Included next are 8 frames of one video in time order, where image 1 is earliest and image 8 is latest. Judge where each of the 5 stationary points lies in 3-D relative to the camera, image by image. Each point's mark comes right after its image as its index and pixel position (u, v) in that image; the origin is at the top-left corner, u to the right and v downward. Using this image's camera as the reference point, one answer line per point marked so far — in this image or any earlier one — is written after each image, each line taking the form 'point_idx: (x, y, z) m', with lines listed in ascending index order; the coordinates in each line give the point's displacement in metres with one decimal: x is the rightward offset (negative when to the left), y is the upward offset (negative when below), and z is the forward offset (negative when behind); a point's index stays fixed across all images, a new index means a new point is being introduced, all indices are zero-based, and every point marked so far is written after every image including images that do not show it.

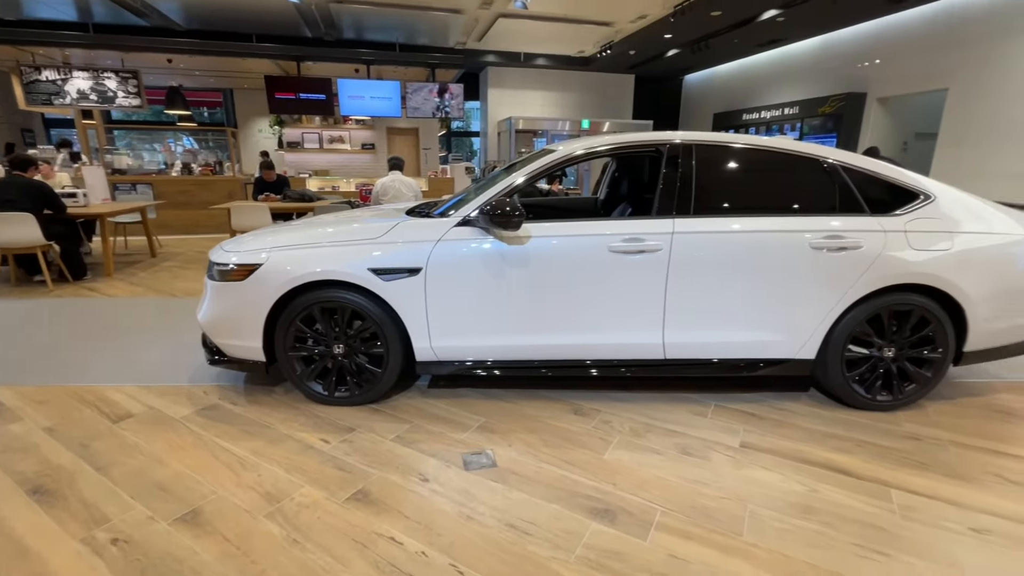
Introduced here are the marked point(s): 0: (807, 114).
0: (+6.3, +3.7, +10.2) m
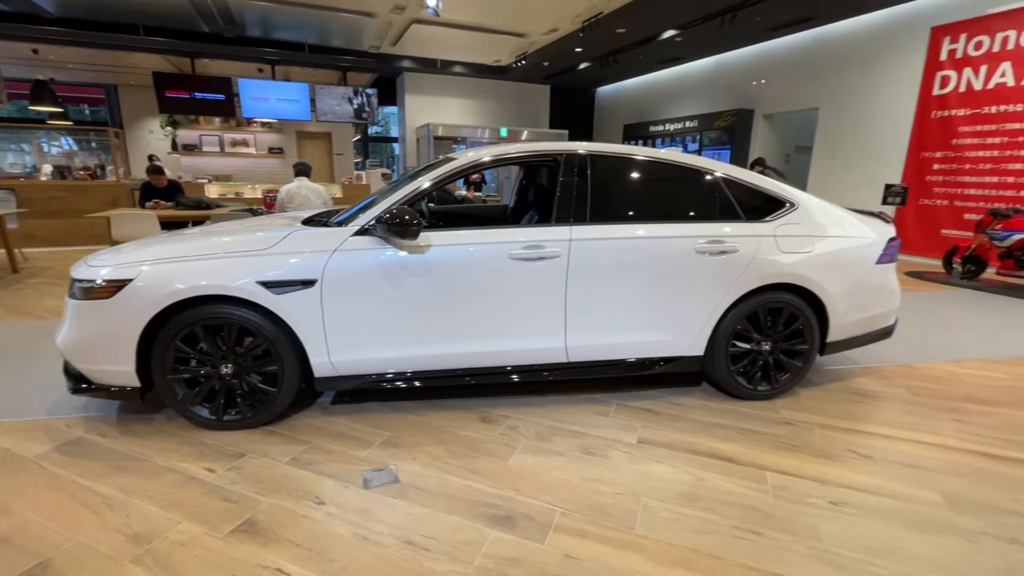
0: (+4.5, +3.7, +11.0) m
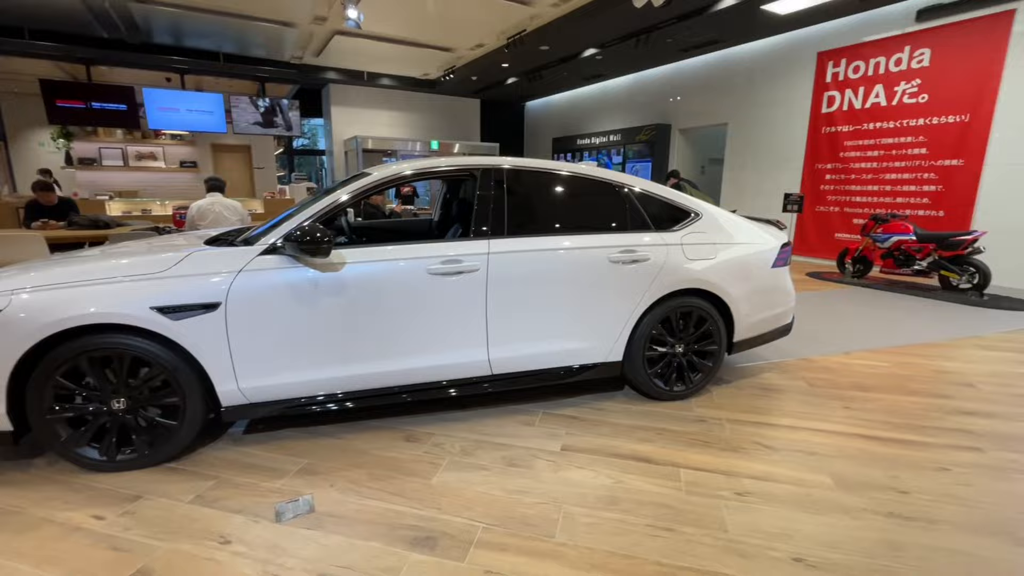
0: (+2.8, +3.6, +11.6) m
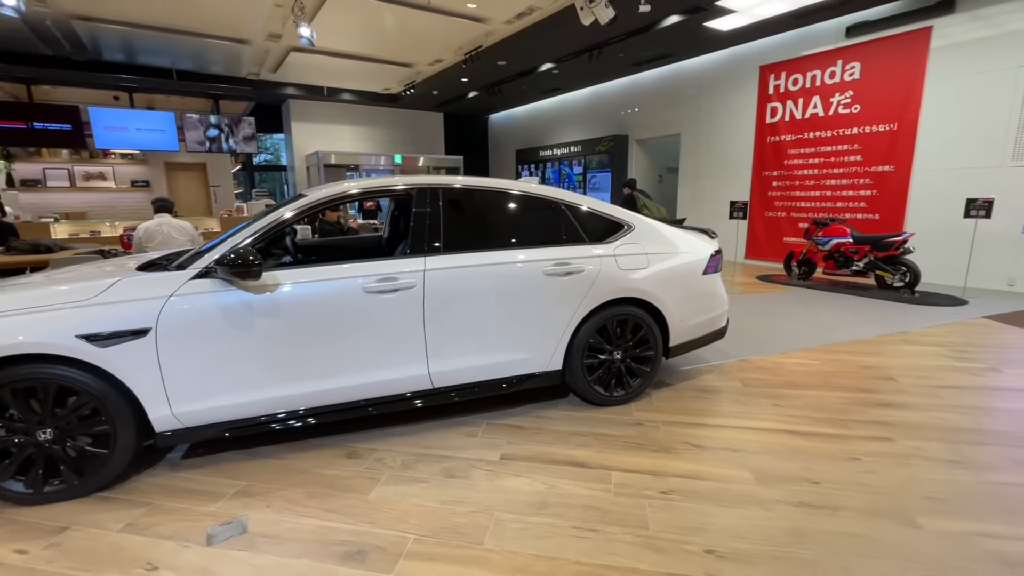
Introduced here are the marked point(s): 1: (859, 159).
0: (+1.9, +3.4, +11.9) m
1: (+5.4, +2.0, +7.5) m
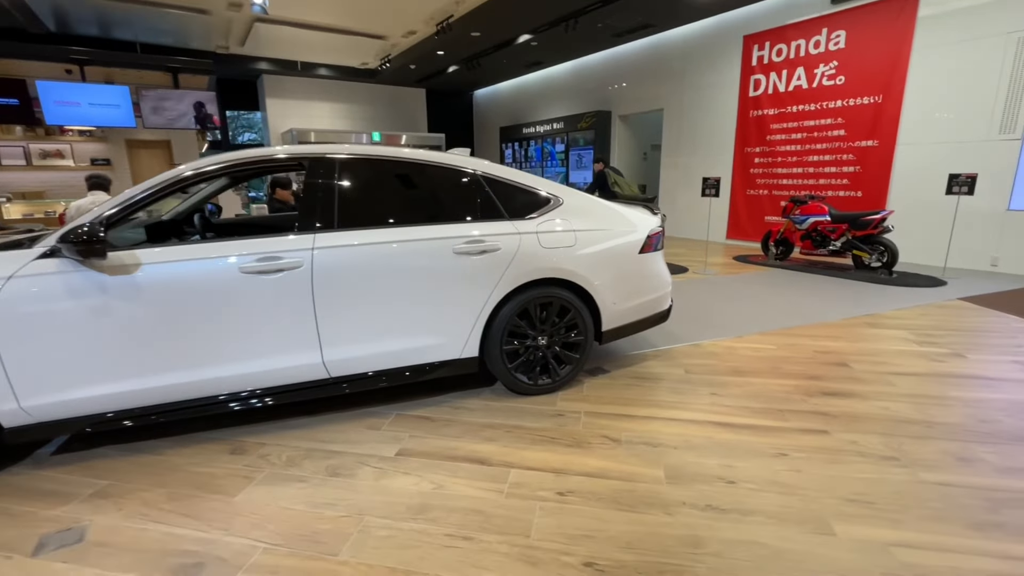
0: (+1.4, +3.8, +11.5) m
1: (+4.9, +2.3, +7.2) m
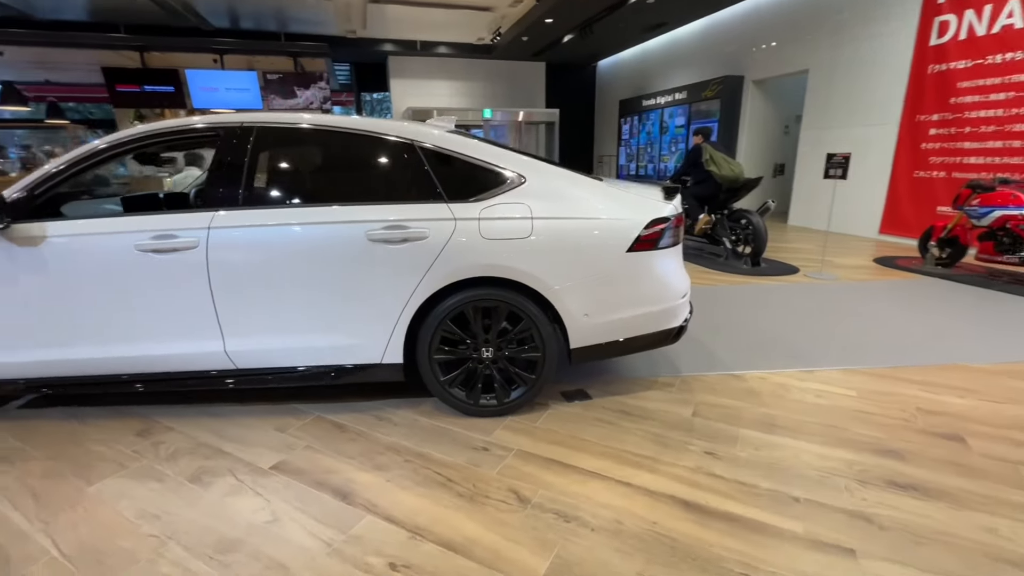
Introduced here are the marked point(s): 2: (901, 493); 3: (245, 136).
0: (+3.8, +4.0, +10.0) m
1: (+5.8, +2.1, +5.0) m
2: (+1.5, -0.8, +1.8) m
3: (-1.2, +0.7, +2.3) m
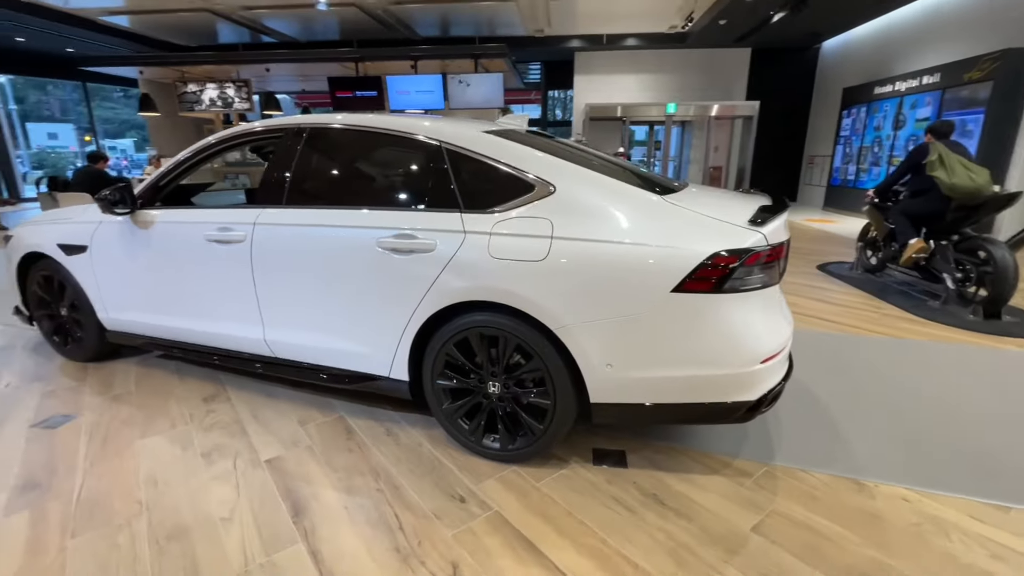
0: (+6.9, +3.3, +7.6) m
1: (+6.7, +1.2, +2.2) m
2: (+1.2, -1.0, +0.9) m
3: (-1.0, +0.7, +2.3) m
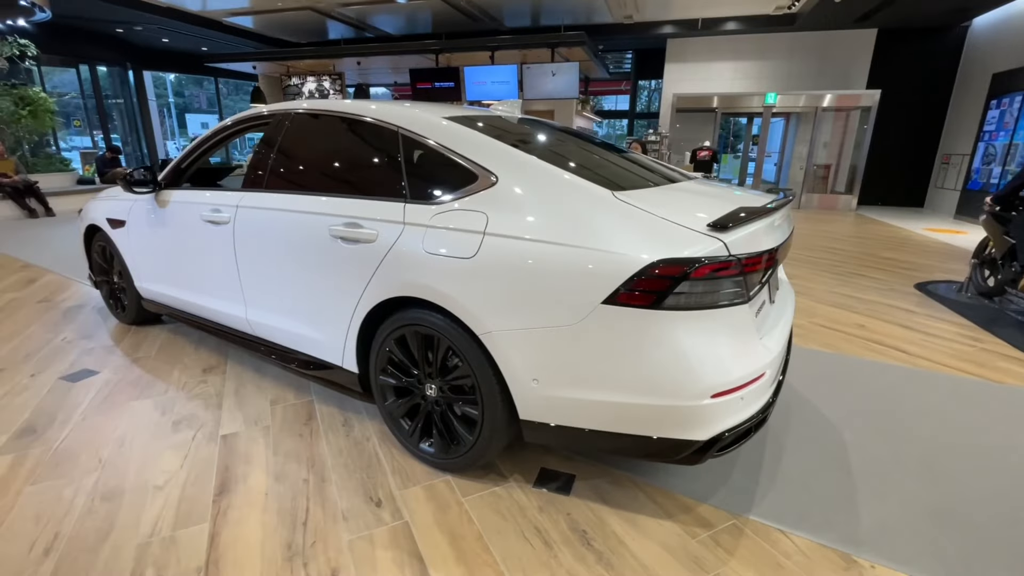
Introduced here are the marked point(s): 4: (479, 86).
0: (+7.9, +2.8, +6.0) m
1: (+6.5, +0.7, +0.8) m
2: (+0.7, -1.1, +0.6) m
3: (-1.1, +0.8, +2.4) m
4: (-0.6, +4.1, +9.7) m
